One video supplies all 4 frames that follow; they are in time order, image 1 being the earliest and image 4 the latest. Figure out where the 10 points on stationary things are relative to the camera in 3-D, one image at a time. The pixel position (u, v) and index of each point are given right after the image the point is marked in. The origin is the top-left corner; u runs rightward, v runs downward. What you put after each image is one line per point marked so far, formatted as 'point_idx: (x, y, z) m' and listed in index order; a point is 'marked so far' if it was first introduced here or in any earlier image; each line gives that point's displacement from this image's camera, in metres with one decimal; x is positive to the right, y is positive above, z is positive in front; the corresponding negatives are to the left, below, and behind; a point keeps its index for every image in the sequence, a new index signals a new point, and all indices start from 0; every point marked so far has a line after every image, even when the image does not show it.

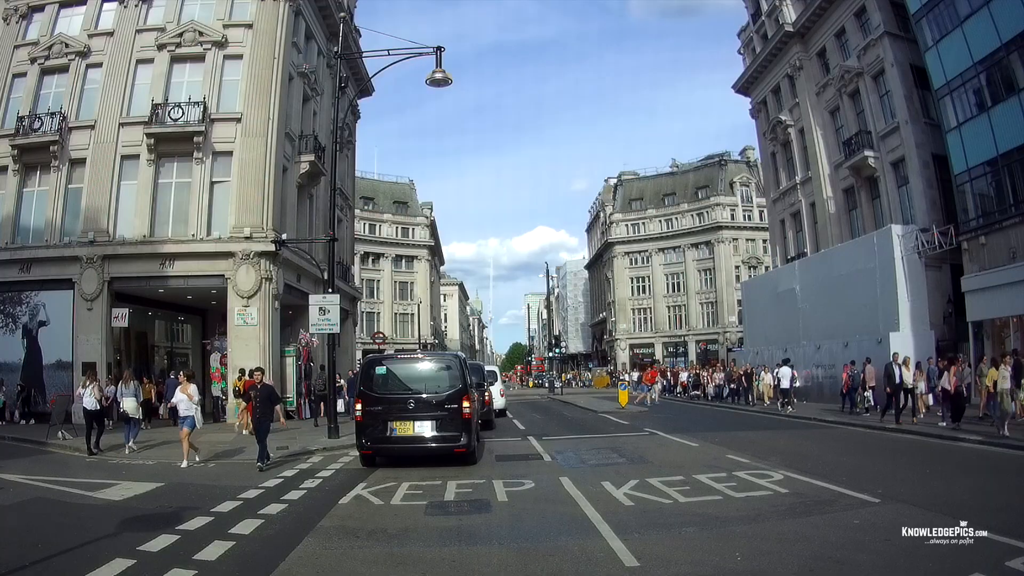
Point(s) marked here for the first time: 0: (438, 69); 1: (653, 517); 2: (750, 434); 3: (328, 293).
0: (-1.6, +4.7, +15.0) m
1: (+1.3, -2.0, +6.2) m
2: (+5.1, -3.1, +15.0) m
3: (-3.8, -0.1, +14.2) m
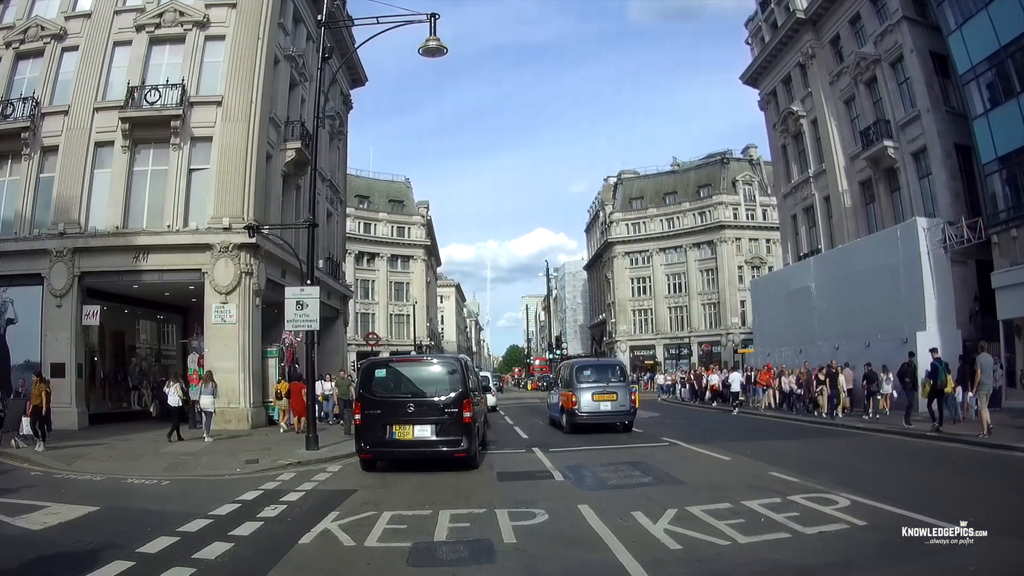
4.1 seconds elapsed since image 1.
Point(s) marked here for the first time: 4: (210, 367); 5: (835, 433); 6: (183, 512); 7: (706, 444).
0: (-1.5, +4.8, +13.5) m
1: (+1.3, -1.9, +4.7) m
2: (+5.1, -3.0, +13.5) m
3: (-3.8, +0.1, +12.7) m
4: (-8.5, -2.2, +19.6) m
5: (+7.3, -3.3, +15.8) m
6: (-3.5, -2.4, +7.4) m
7: (+3.5, -2.8, +12.6) m
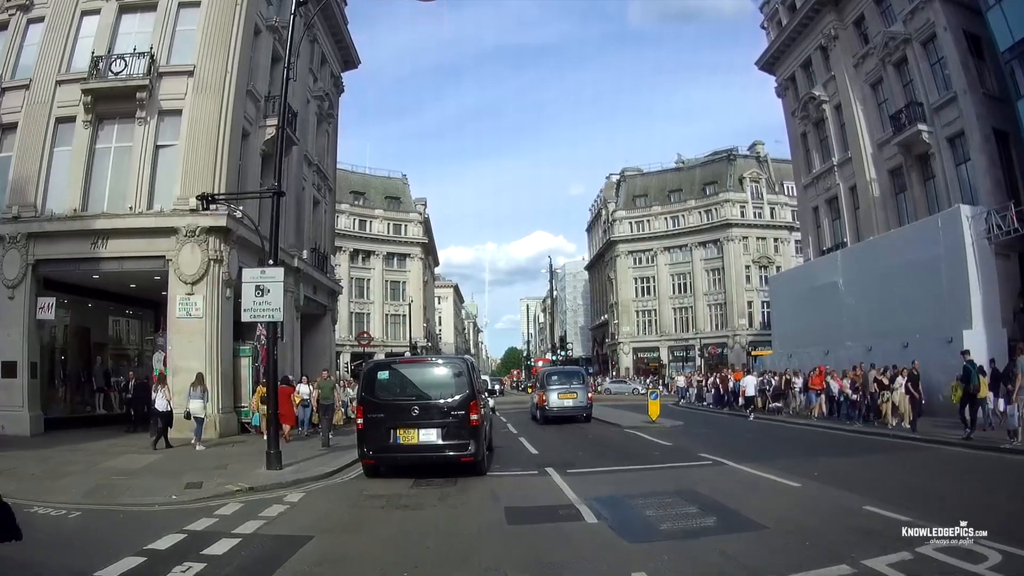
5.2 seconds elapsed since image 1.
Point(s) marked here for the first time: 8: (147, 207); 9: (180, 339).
0: (-1.4, +5.1, +11.4) m
1: (+1.5, -1.6, +2.6) m
2: (+5.2, -2.8, +11.4) m
3: (-3.7, +0.3, +10.6) m
4: (-8.4, -1.9, +17.4) m
5: (+7.4, -3.1, +13.7) m
6: (-3.4, -2.1, +5.3) m
7: (+3.6, -2.6, +10.5) m
8: (-9.9, +2.2, +19.2) m
9: (-8.2, -1.3, +17.4) m
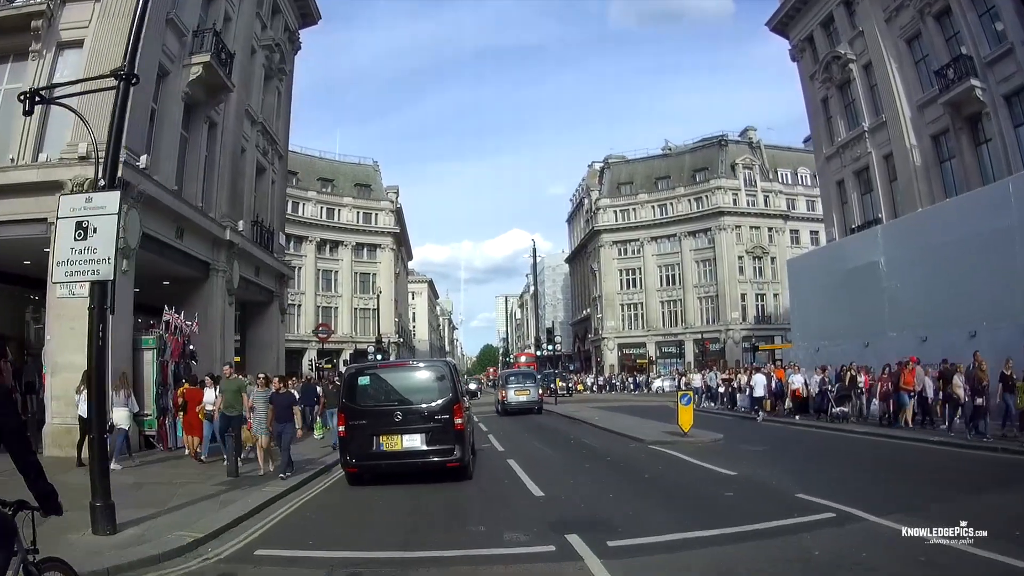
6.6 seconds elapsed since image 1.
0: (-1.4, +5.6, +7.4) m
1: (+1.7, -1.1, -1.3) m
2: (+5.2, -2.3, +7.6) m
3: (-3.6, +0.8, +6.5) m
4: (-8.6, -1.4, +13.2) m
5: (+7.3, -2.6, +10.1) m
6: (-3.2, -1.6, +1.3) m
7: (+3.6, -2.1, +6.7) m
8: (-10.2, +2.7, +14.9) m
9: (-8.4, -0.7, +13.3) m
